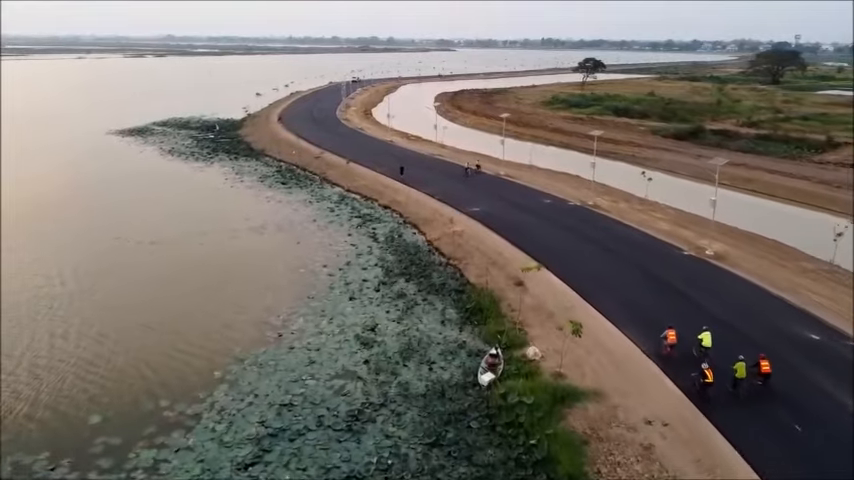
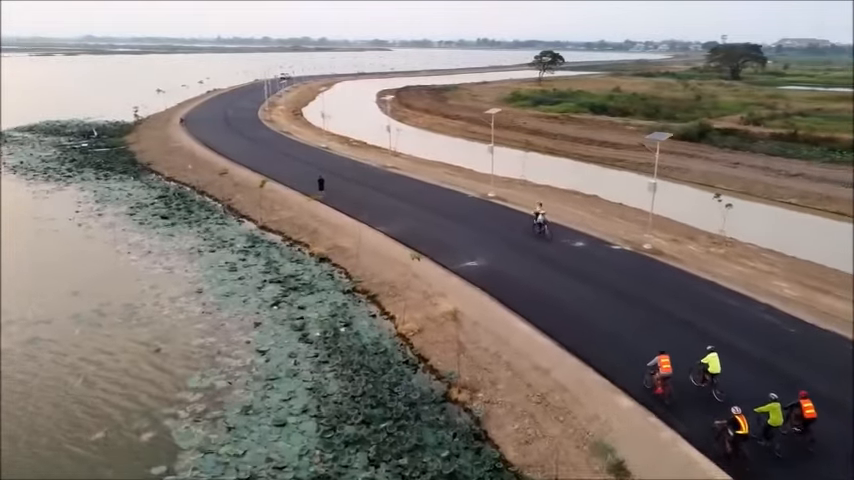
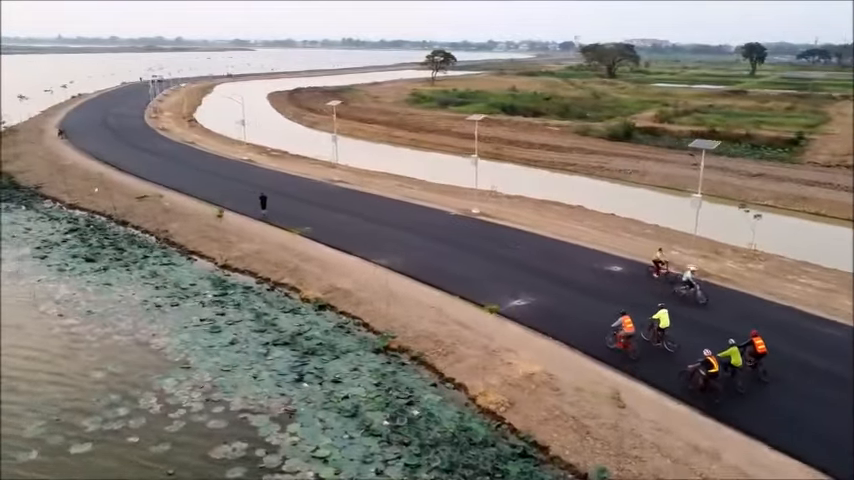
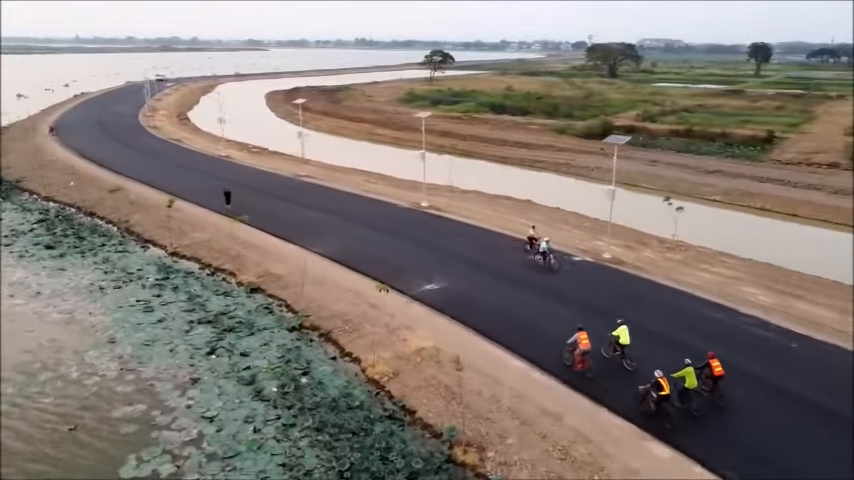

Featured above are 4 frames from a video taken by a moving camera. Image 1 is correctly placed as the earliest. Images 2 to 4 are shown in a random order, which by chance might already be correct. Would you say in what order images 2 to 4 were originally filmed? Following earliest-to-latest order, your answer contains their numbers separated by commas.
2, 4, 3
